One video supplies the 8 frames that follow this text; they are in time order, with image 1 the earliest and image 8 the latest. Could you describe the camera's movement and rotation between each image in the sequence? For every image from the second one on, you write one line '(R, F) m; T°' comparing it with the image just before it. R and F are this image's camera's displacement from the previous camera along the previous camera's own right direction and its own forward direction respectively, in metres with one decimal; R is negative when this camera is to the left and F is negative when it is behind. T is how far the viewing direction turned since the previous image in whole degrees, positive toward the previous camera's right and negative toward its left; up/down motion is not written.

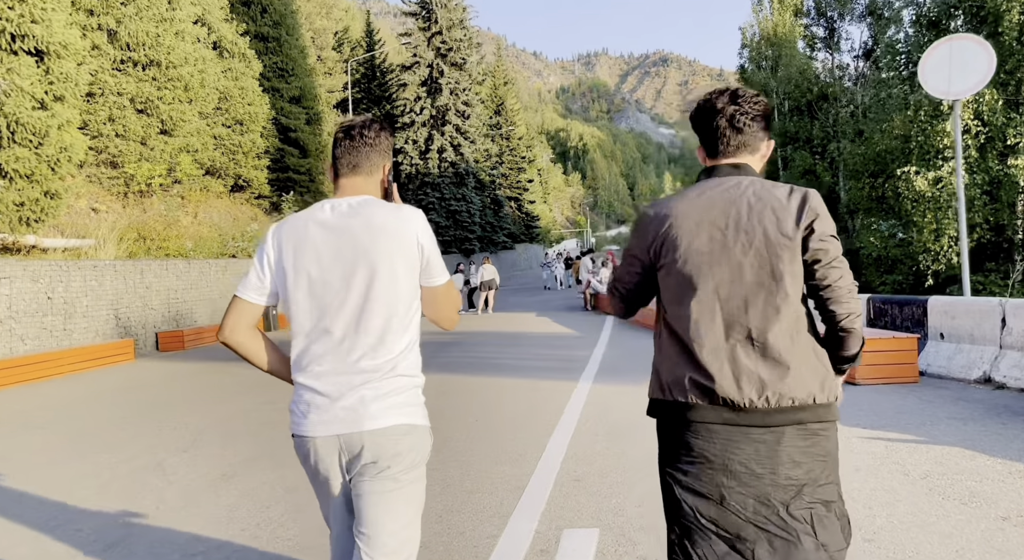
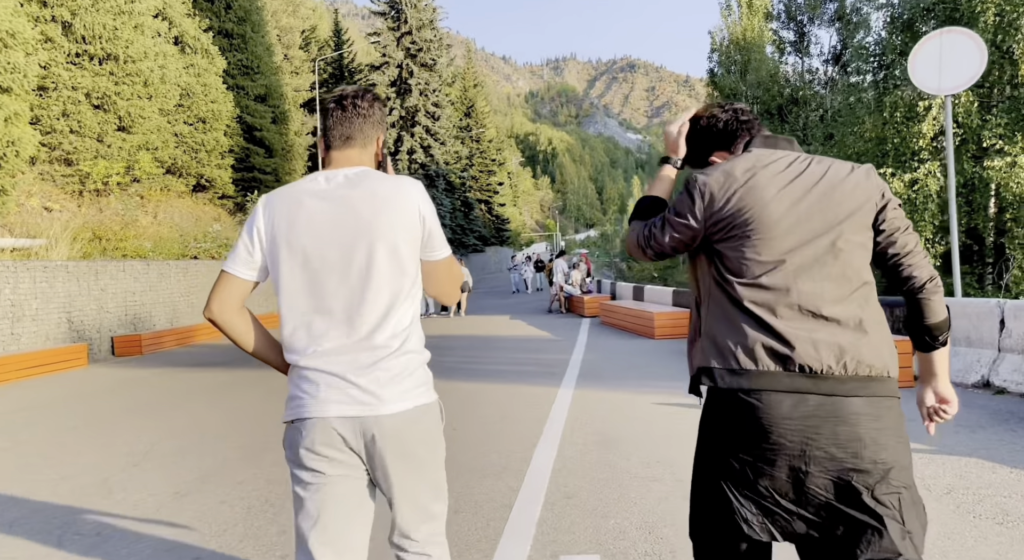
(-0.1, +0.4) m; +3°
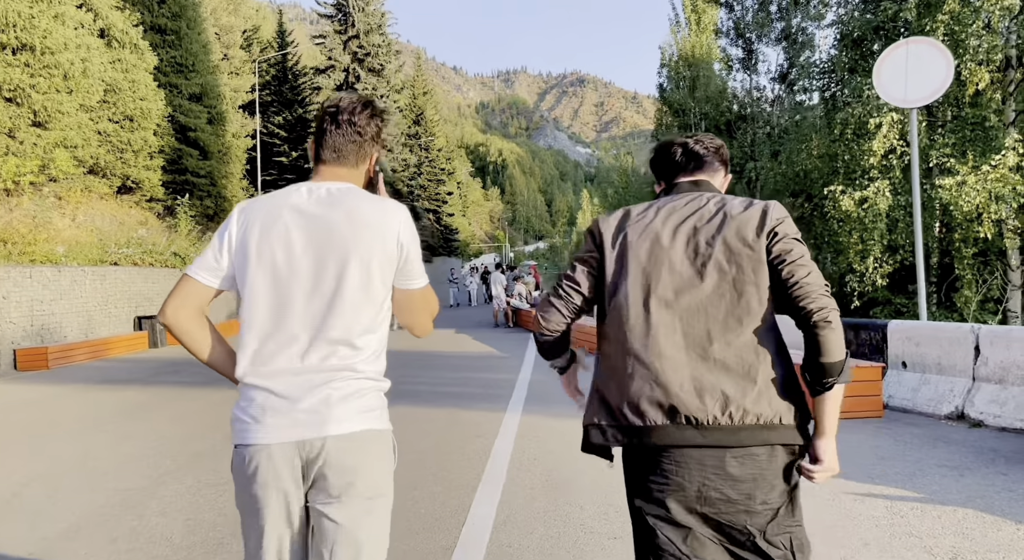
(+0.1, +0.8) m; +4°
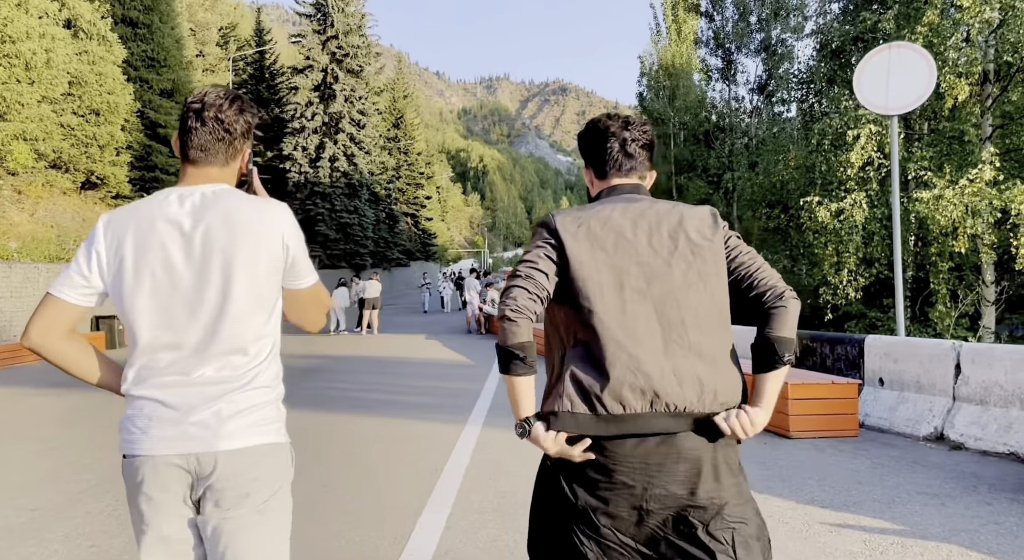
(+0.2, +0.4) m; +2°
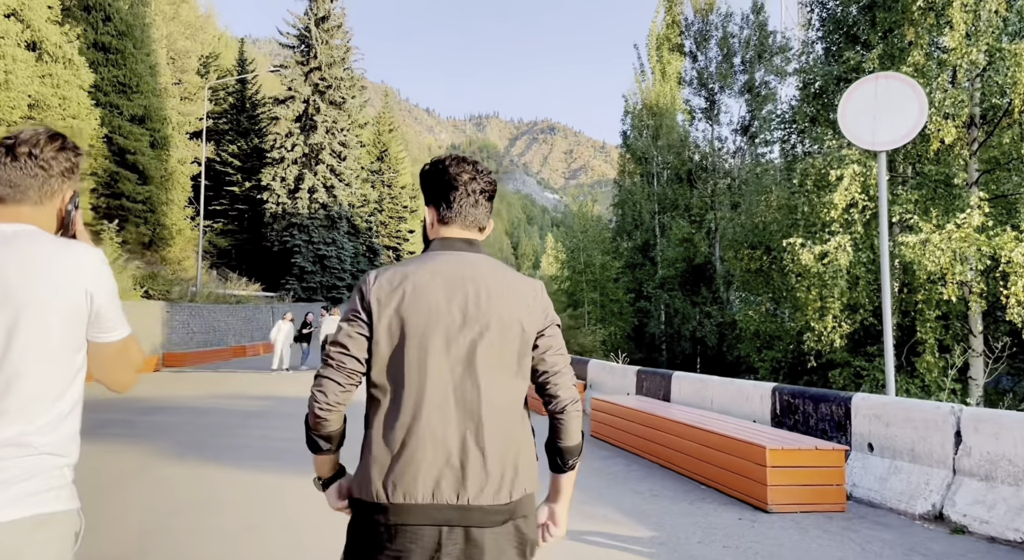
(+0.4, +0.8) m; +1°
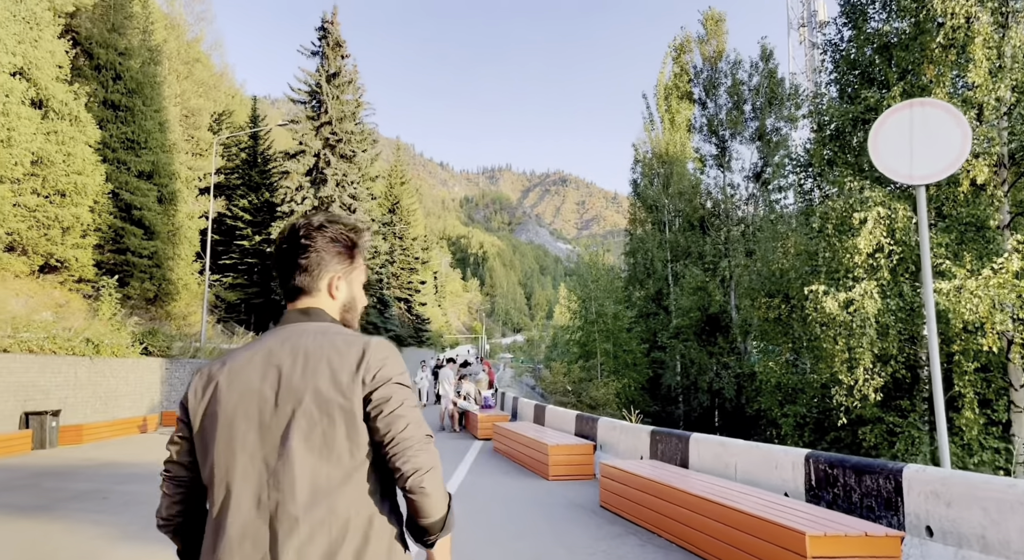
(+0.2, +0.8) m; -1°
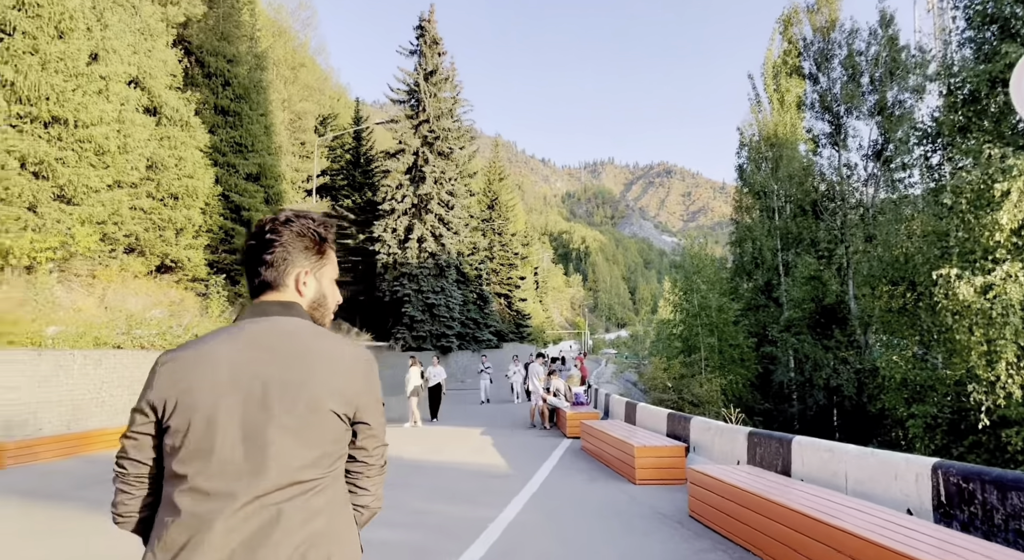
(+0.4, +0.7) m; -9°
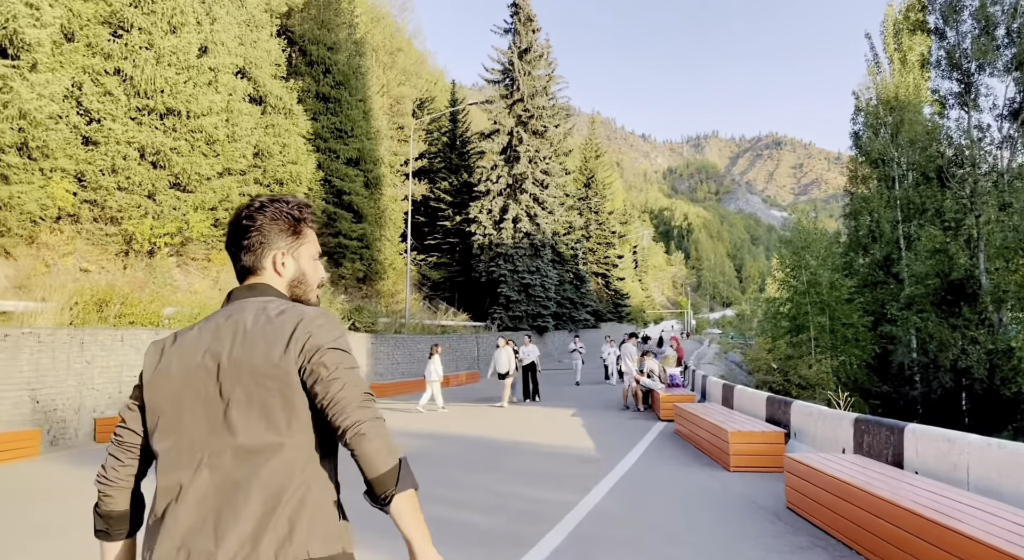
(+0.2, +0.3) m; -8°
